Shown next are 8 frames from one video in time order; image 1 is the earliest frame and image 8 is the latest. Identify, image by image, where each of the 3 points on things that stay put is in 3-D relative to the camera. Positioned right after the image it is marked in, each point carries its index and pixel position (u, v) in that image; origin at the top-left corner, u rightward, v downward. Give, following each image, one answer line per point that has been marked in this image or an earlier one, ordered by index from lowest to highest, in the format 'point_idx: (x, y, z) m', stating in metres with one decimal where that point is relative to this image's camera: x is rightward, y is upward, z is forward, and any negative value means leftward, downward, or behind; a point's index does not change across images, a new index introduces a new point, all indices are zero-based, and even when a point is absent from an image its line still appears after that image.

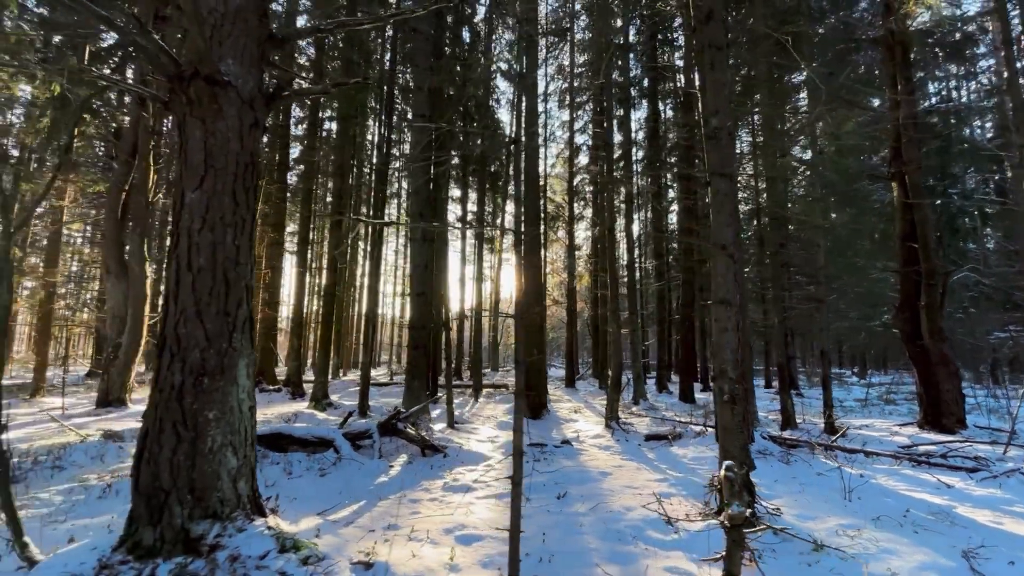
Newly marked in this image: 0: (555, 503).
0: (+0.4, -2.0, +4.9) m
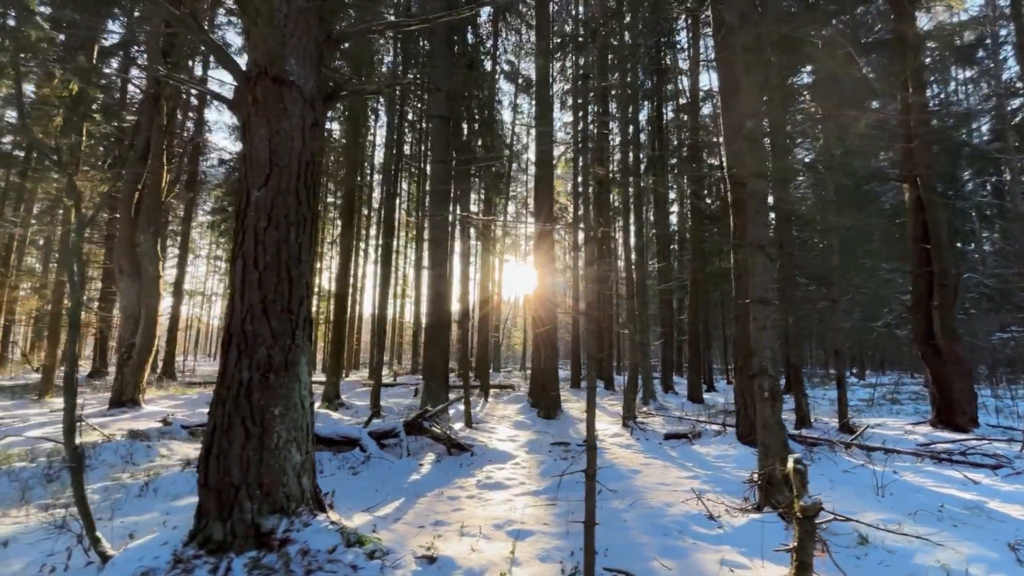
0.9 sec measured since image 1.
0: (+0.7, -2.0, +4.9) m
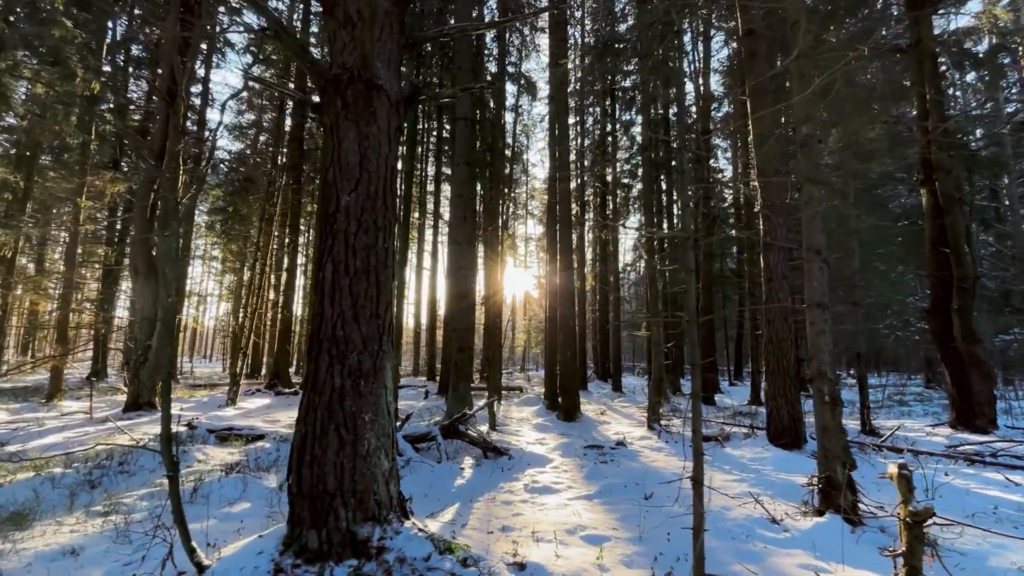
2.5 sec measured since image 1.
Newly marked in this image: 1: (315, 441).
0: (+1.3, -2.0, +4.9) m
1: (-1.1, -0.9, +3.0) m
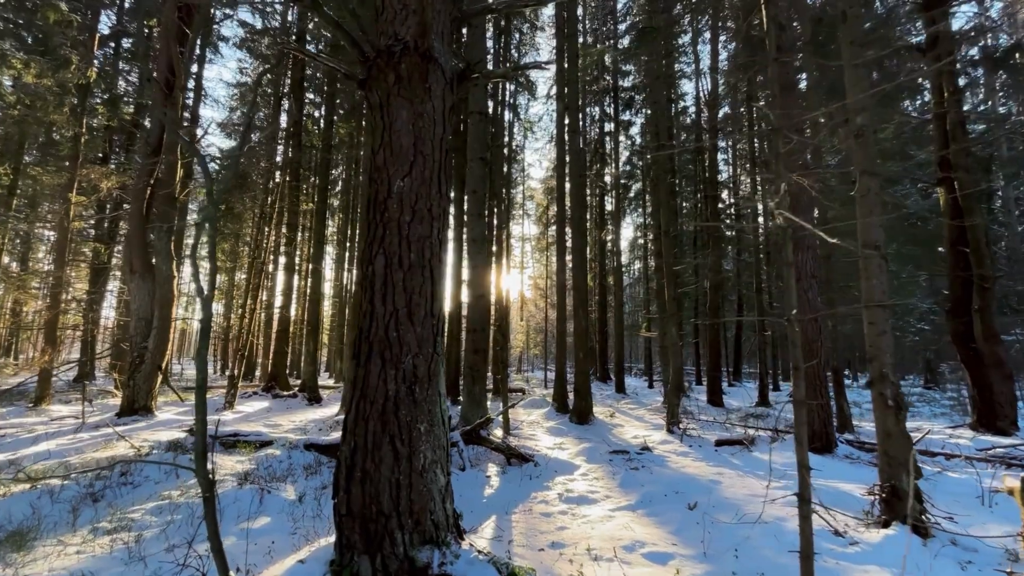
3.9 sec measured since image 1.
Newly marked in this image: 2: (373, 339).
0: (+1.6, -2.0, +4.7) m
1: (-0.7, -0.8, +2.7) m
2: (-0.7, -0.3, +2.8) m
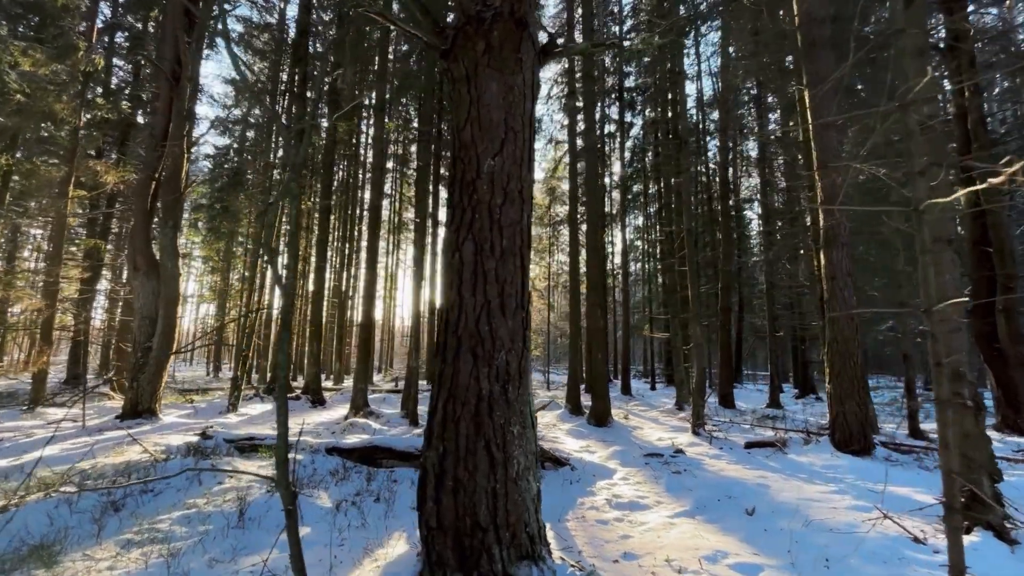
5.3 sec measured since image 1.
0: (+2.1, -1.9, +4.4) m
1: (-0.2, -0.8, +2.4) m
2: (-0.2, -0.2, +2.5) m
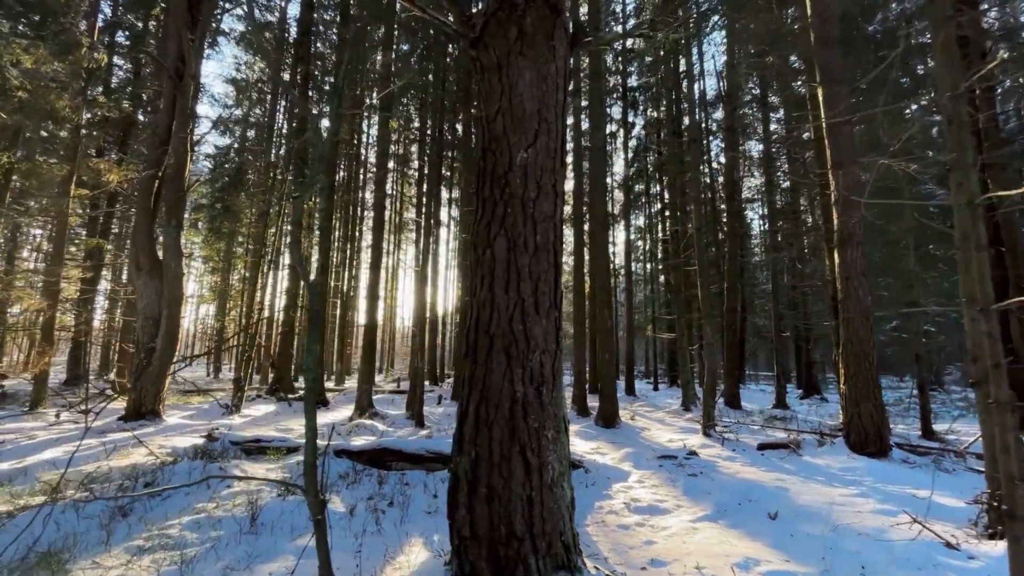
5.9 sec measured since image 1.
0: (+2.2, -1.9, +4.3) m
1: (-0.1, -0.8, +2.3) m
2: (-0.1, -0.2, +2.4) m
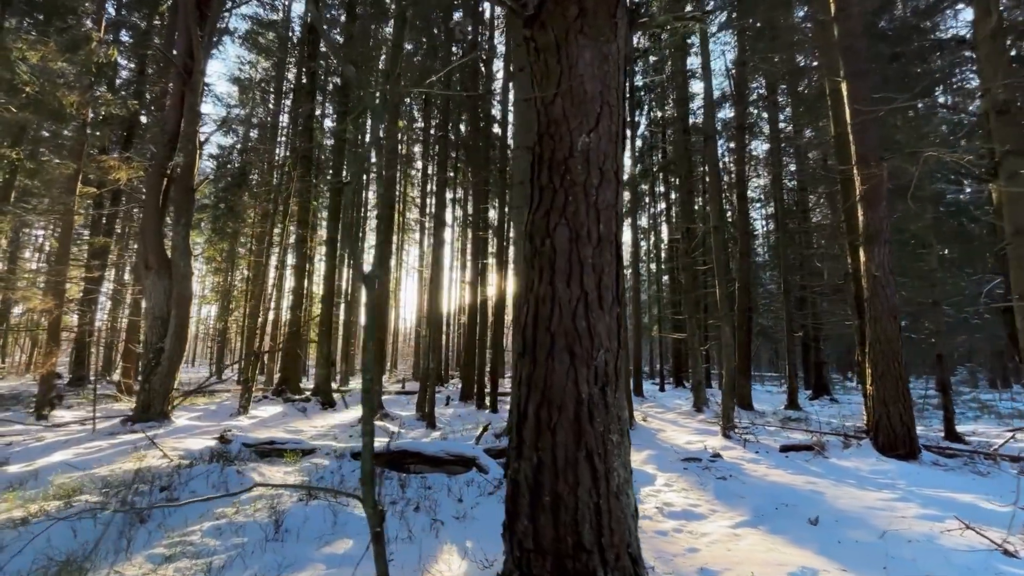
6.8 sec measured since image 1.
0: (+2.5, -1.9, +4.2) m
1: (+0.2, -0.7, +2.2) m
2: (+0.2, -0.2, +2.2) m
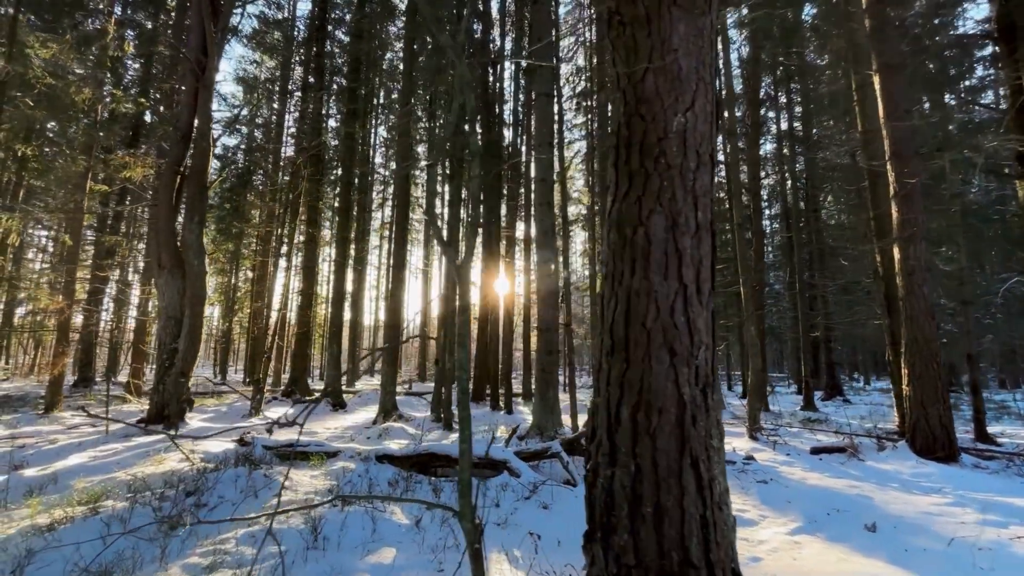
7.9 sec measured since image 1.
0: (+2.8, -1.9, +4.0) m
1: (+0.5, -0.7, +2.0) m
2: (+0.5, -0.1, +2.1) m
